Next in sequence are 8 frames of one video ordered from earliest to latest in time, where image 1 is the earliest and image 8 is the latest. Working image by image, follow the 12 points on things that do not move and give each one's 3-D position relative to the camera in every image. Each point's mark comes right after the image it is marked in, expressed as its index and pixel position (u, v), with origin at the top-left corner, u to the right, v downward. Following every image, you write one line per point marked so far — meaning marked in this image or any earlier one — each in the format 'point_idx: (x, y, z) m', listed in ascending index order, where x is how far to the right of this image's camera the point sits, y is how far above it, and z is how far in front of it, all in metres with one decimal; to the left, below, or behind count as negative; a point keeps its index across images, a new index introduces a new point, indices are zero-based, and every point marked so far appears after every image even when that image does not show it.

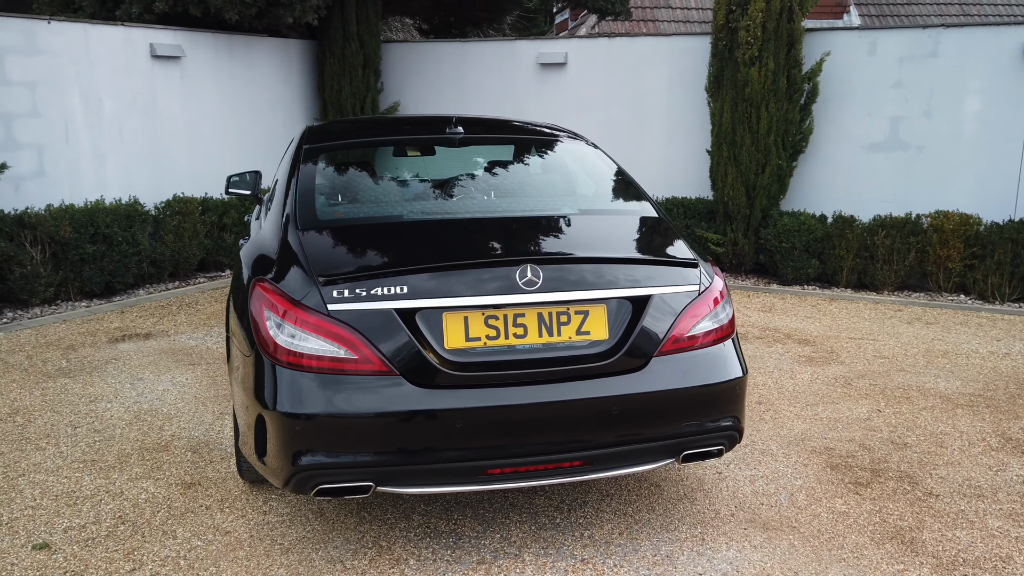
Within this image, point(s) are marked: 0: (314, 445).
0: (-0.5, -0.4, +2.2) m
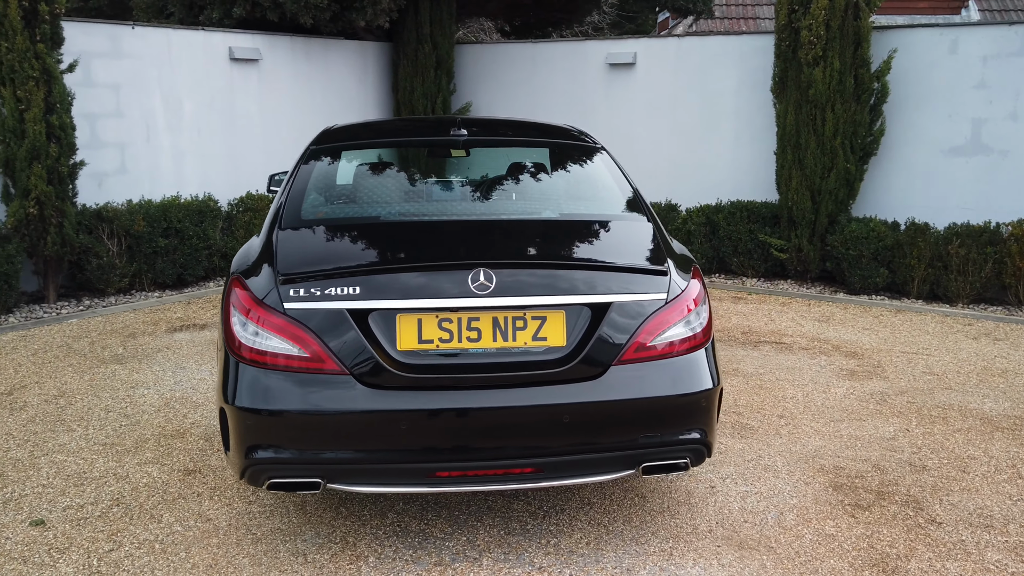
0: (-0.6, -0.4, +2.3) m
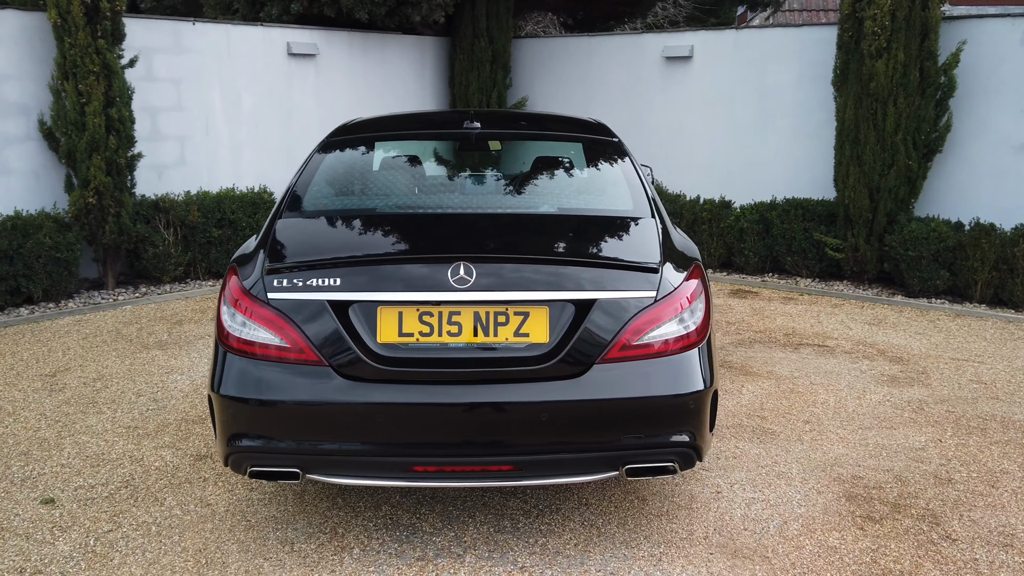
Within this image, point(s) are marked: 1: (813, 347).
0: (-0.7, -0.4, +2.3) m
1: (+1.6, -0.3, +4.7) m
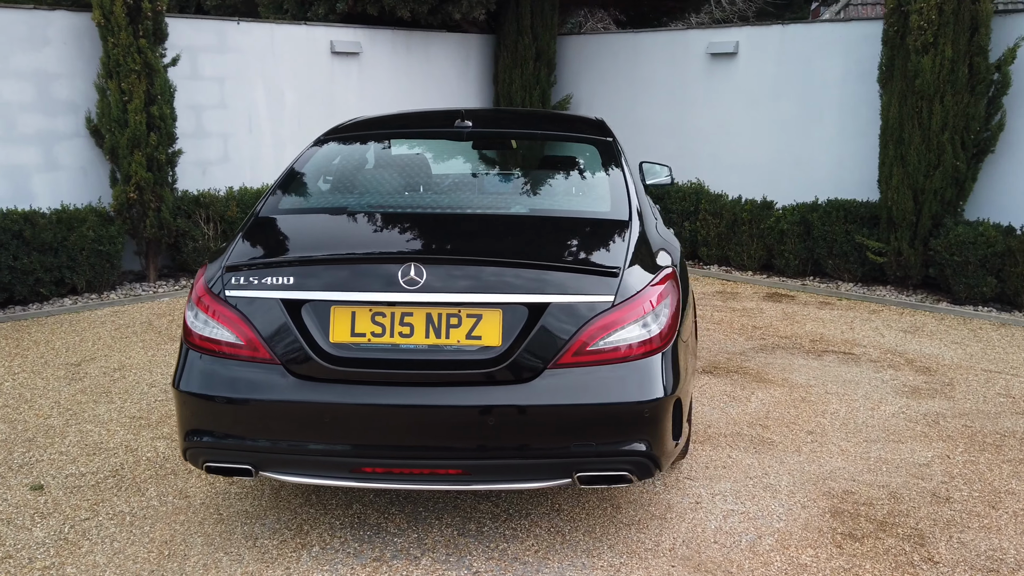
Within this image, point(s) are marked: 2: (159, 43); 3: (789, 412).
0: (-0.8, -0.4, +2.3) m
1: (+1.6, -0.3, +4.5) m
2: (-2.3, +1.6, +6.0) m
3: (+1.1, -0.5, +3.6) m
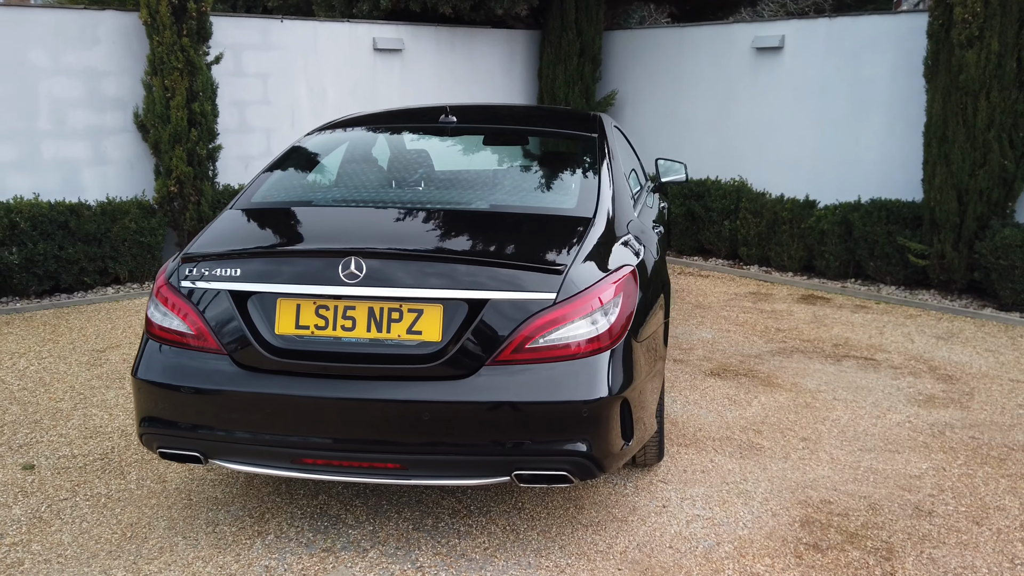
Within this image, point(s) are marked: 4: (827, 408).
0: (-0.9, -0.3, +2.4) m
1: (+1.7, -0.3, +4.3) m
2: (-2.1, +1.7, +6.1) m
3: (+1.1, -0.5, +3.5) m
4: (+1.3, -0.5, +3.7) m
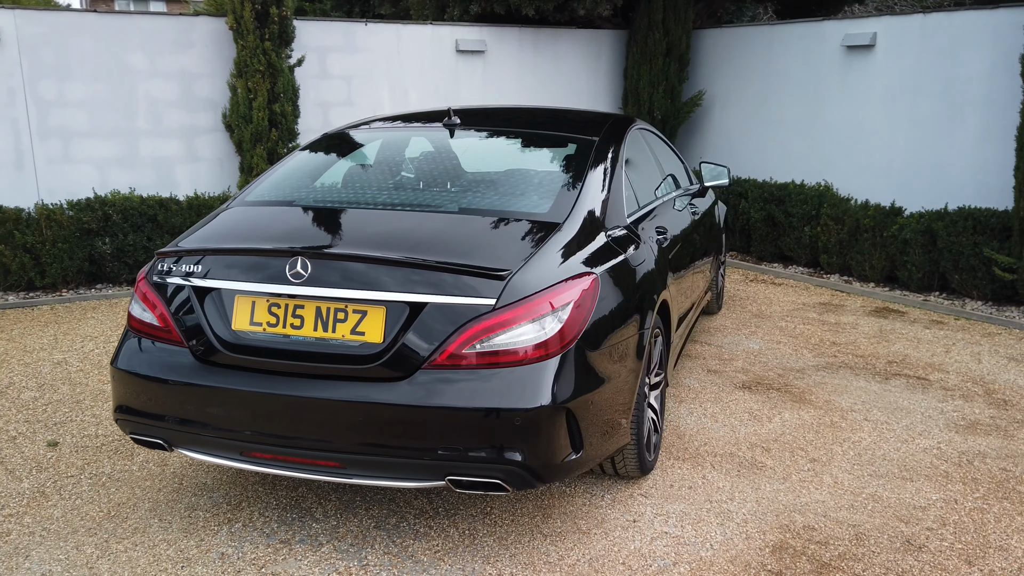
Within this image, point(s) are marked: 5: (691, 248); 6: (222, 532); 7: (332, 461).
0: (-1.1, -0.3, +2.5) m
1: (+1.8, -0.4, +4.1) m
2: (-1.6, +1.7, +6.4) m
3: (+1.1, -0.6, +3.4) m
4: (+1.3, -0.5, +3.5) m
5: (+0.8, +0.2, +4.1) m
6: (-0.8, -0.7, +2.6) m
7: (-0.5, -0.4, +2.3) m
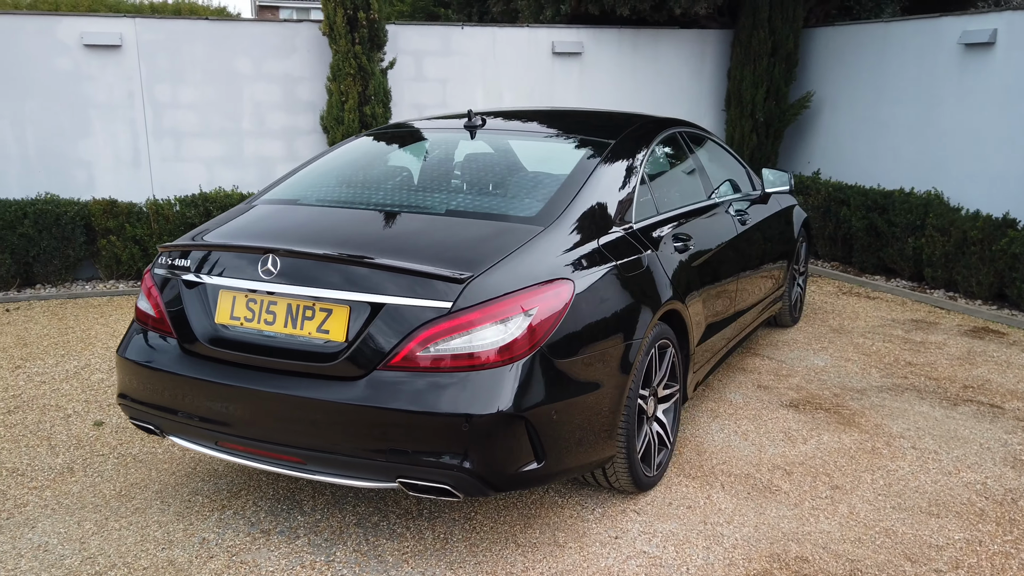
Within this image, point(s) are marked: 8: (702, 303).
0: (-1.1, -0.3, +2.7) m
1: (+2.0, -0.5, +3.7) m
2: (-1.0, +1.7, +6.6) m
3: (+1.1, -0.6, +3.1) m
4: (+1.4, -0.6, +3.2) m
5: (+1.0, +0.1, +3.9) m
6: (-0.9, -0.7, +2.7) m
7: (-0.6, -0.4, +2.3) m
8: (+0.7, -0.1, +3.3) m
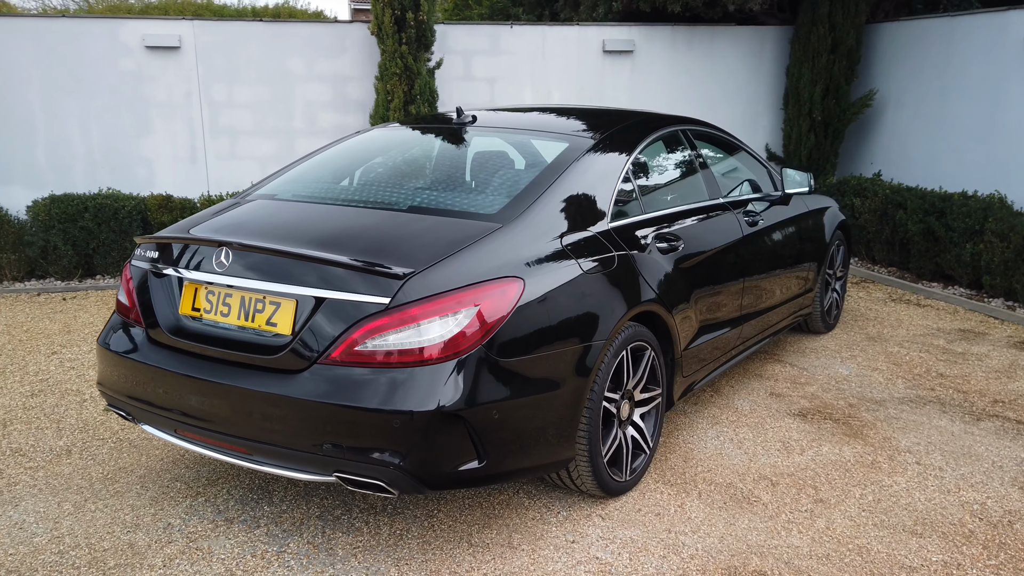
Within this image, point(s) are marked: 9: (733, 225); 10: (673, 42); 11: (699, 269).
0: (-1.2, -0.3, +2.8) m
1: (+1.9, -0.5, +3.5) m
2: (-0.6, +1.8, +6.6) m
3: (+1.1, -0.6, +3.0) m
4: (+1.3, -0.6, +3.0) m
5: (+1.0, +0.1, +3.8) m
6: (-1.0, -0.7, +2.8) m
7: (-0.7, -0.4, +2.4) m
8: (+0.7, -0.1, +3.3) m
9: (+0.9, +0.2, +3.7) m
10: (+1.3, +2.0, +7.5) m
11: (+0.7, +0.1, +3.3) m
